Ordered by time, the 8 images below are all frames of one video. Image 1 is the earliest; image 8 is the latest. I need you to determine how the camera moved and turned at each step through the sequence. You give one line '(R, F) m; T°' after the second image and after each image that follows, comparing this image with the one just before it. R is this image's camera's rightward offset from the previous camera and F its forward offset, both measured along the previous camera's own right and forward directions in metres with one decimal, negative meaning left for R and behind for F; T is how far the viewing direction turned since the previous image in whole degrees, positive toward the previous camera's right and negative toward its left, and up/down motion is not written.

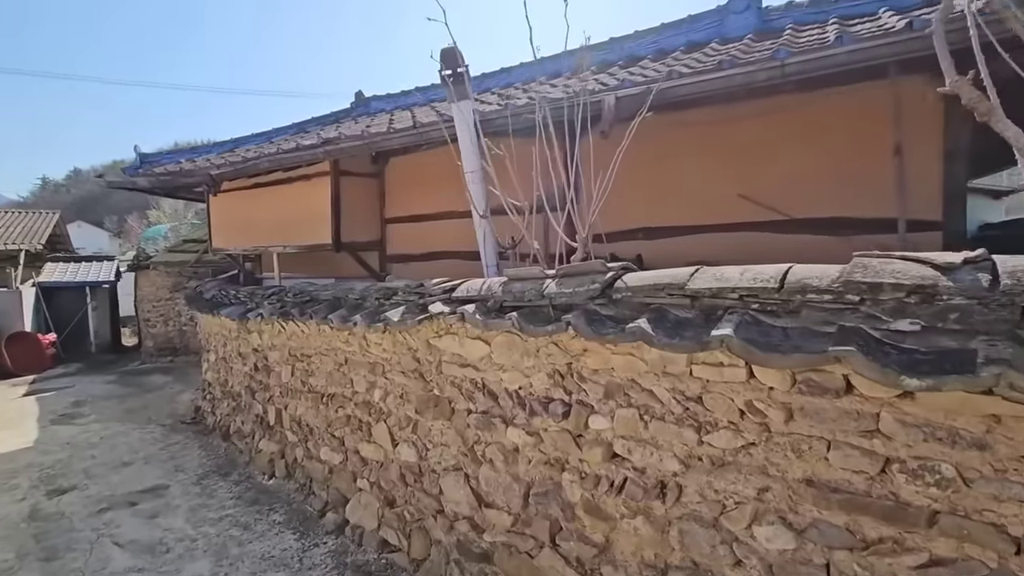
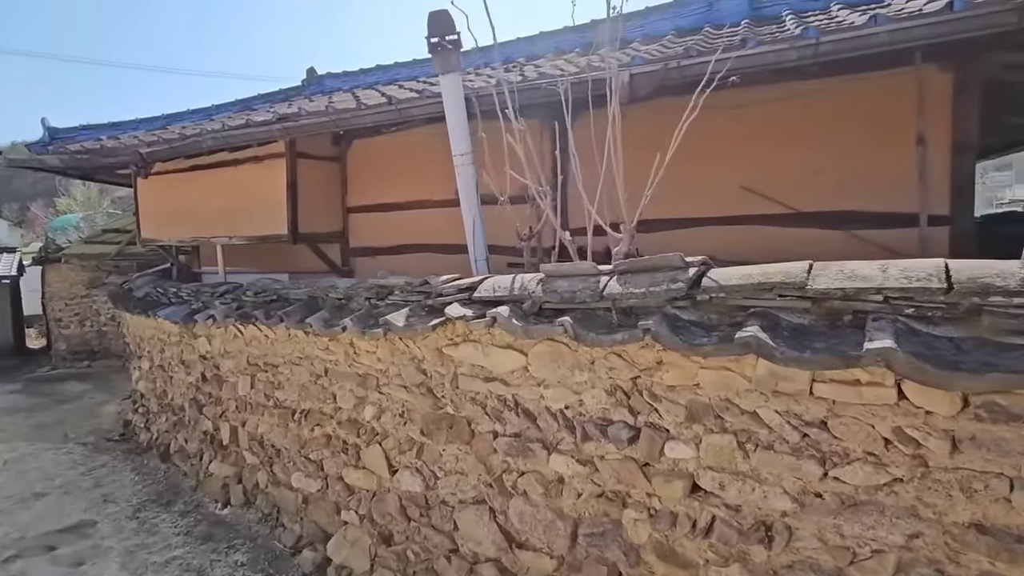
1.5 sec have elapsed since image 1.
(-0.4, +0.5) m; +6°
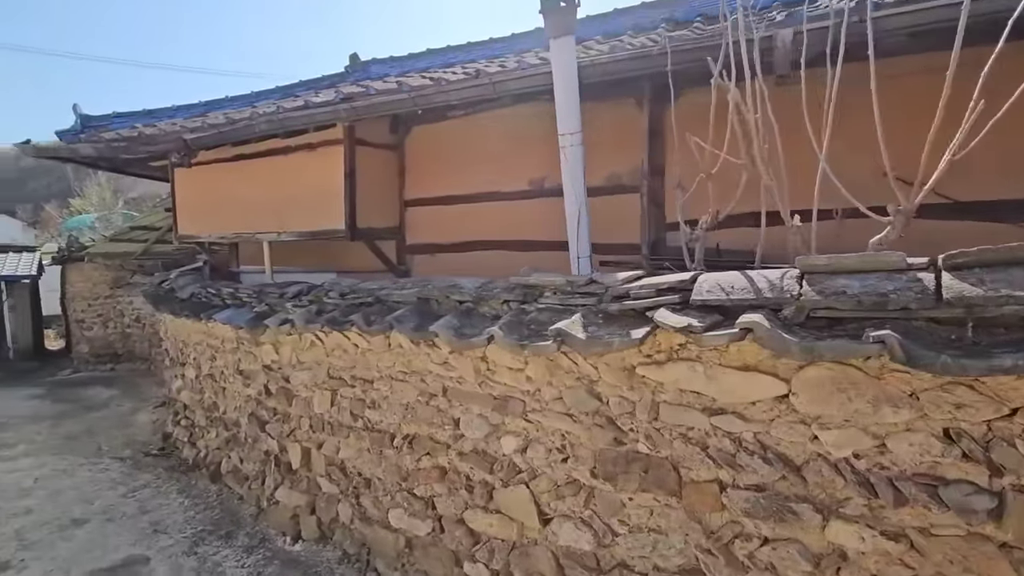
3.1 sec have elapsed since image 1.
(-0.8, +0.6) m; -1°
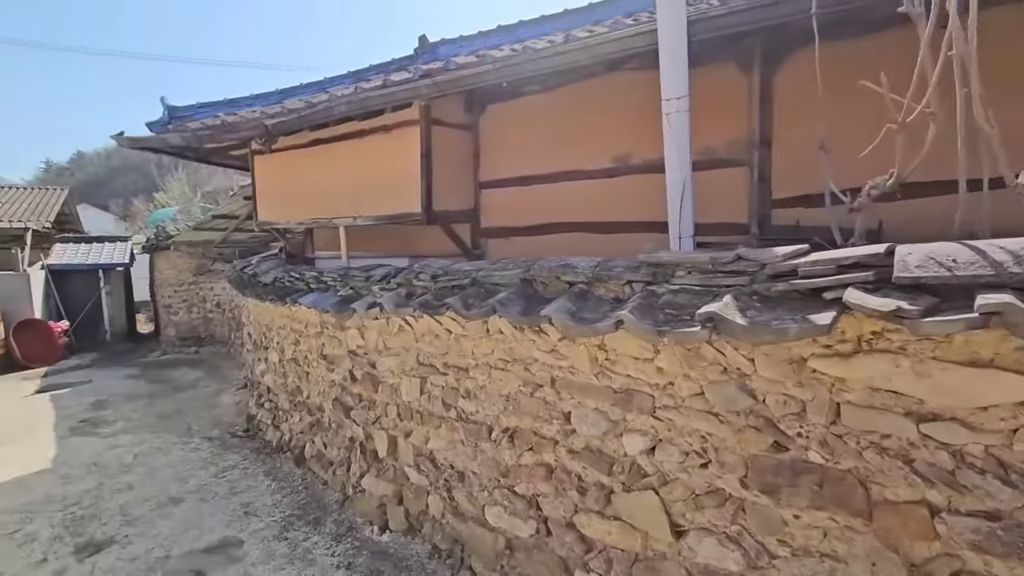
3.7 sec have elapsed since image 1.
(-0.3, +0.2) m; -6°
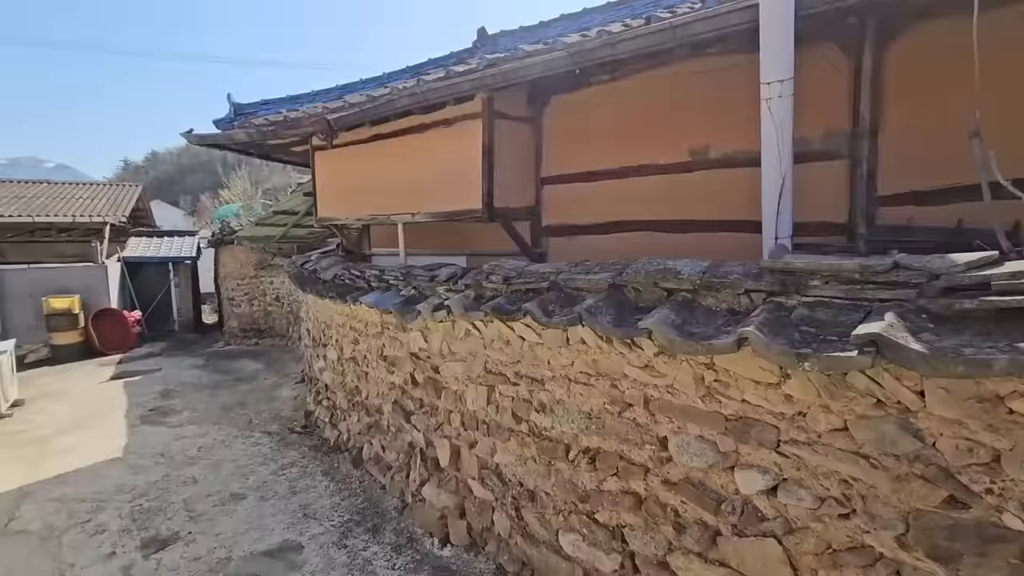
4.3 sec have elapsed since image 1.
(-0.2, +0.2) m; -5°
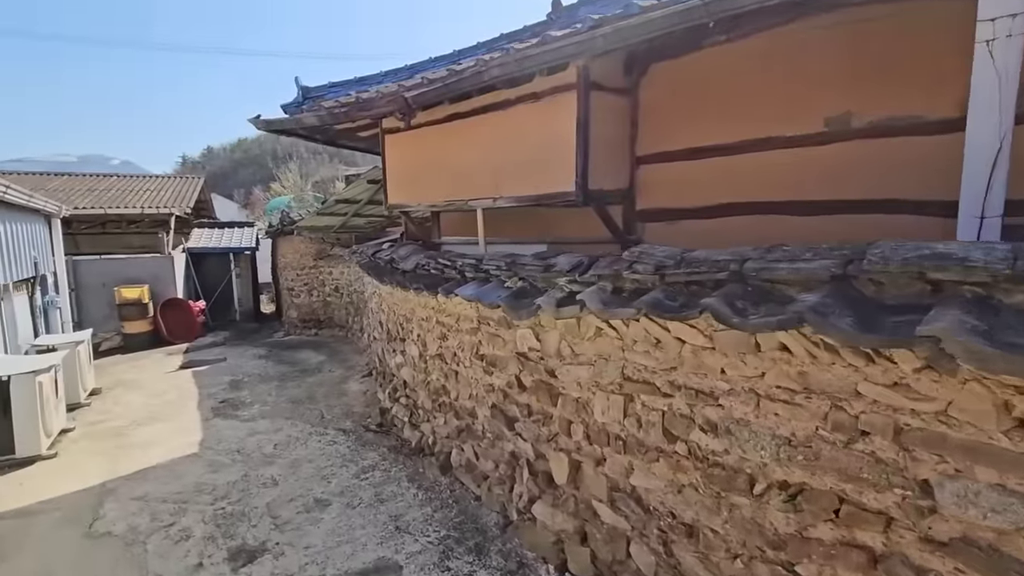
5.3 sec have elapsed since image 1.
(-0.5, +0.4) m; -4°
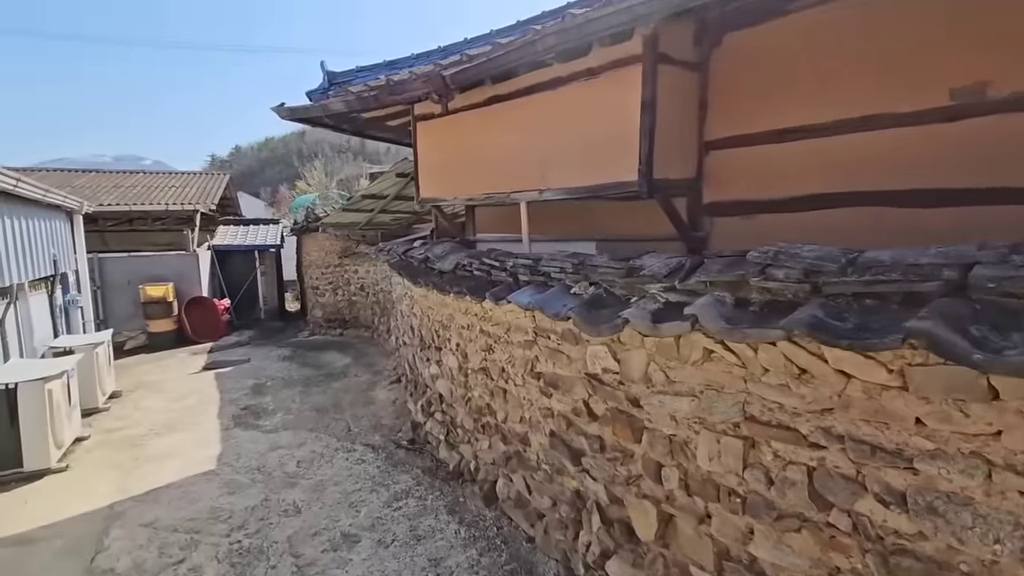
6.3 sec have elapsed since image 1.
(-0.2, +0.6) m; -2°
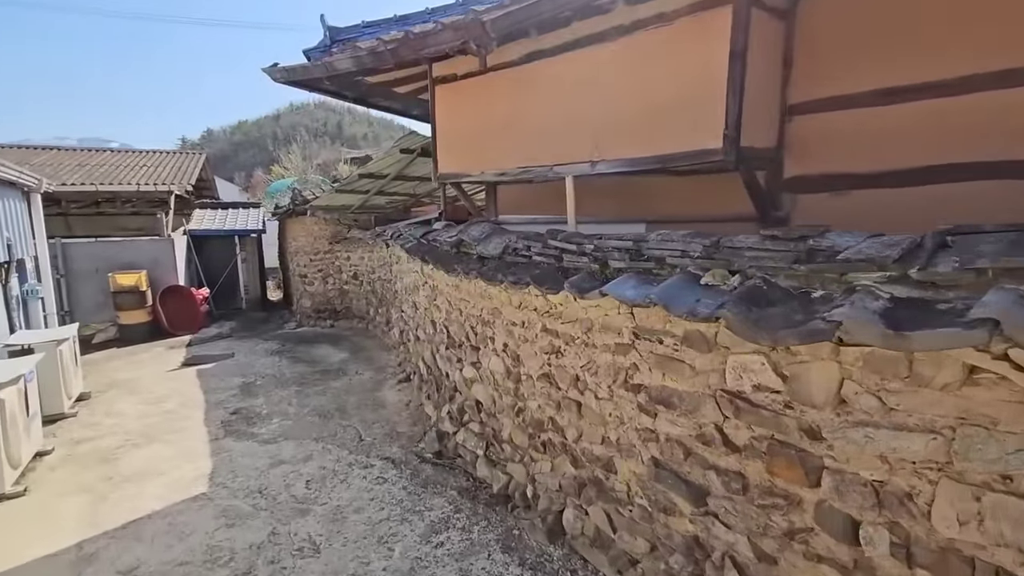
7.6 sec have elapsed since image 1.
(-0.5, +0.7) m; +2°
